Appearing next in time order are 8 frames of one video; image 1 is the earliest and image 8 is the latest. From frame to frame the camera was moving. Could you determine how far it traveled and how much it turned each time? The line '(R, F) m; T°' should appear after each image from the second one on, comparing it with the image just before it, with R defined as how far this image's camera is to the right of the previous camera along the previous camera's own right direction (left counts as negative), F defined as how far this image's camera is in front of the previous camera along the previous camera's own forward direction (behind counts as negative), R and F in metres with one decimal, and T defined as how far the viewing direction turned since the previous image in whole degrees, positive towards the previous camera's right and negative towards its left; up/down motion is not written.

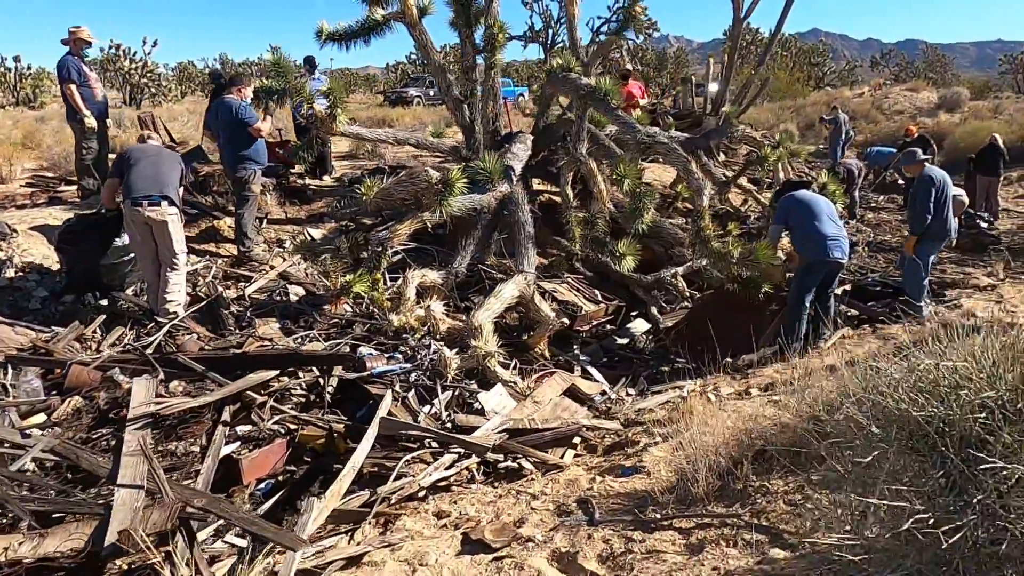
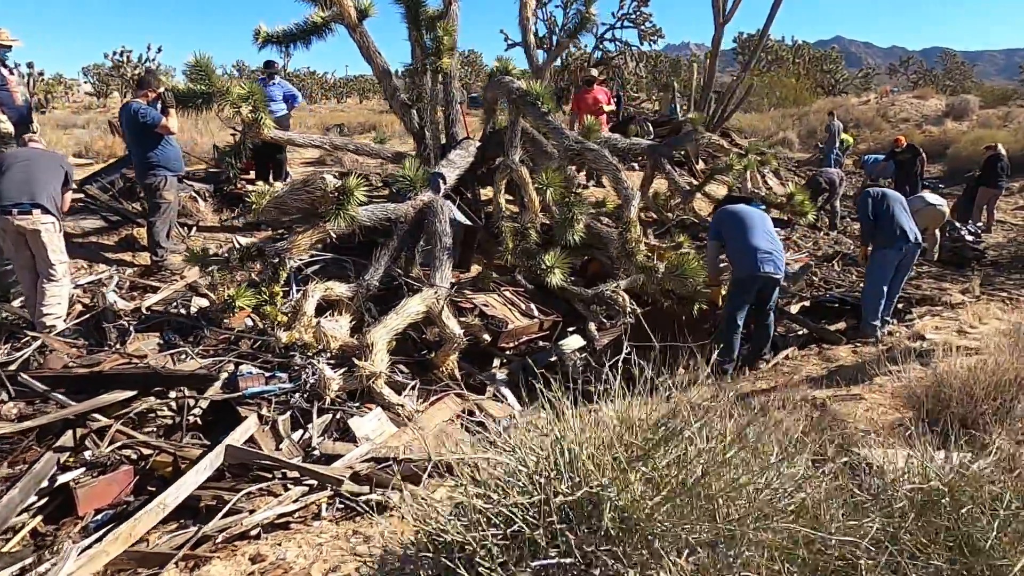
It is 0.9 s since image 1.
(+0.9, +0.3) m; -2°
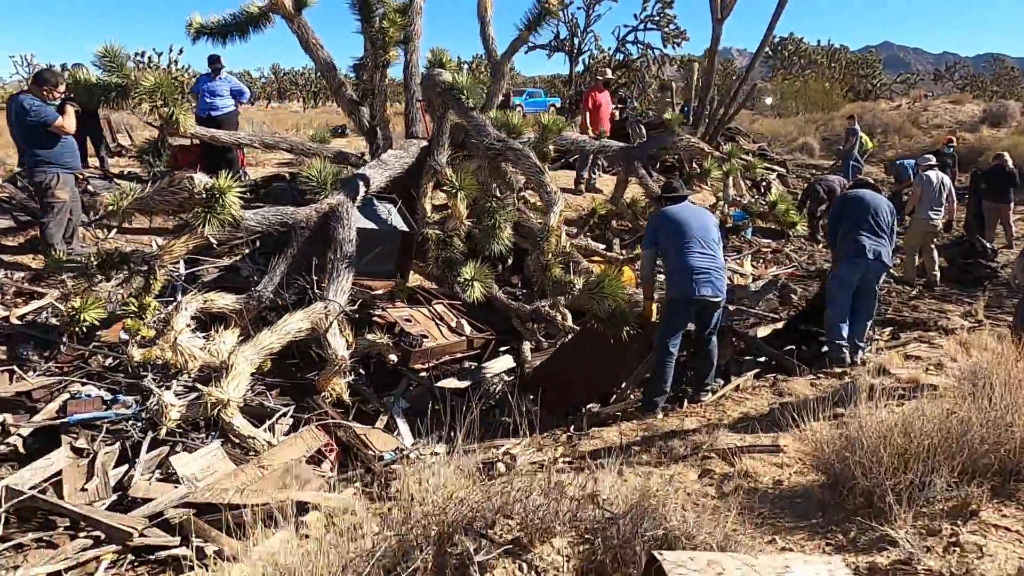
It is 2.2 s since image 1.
(+1.0, +0.6) m; -3°
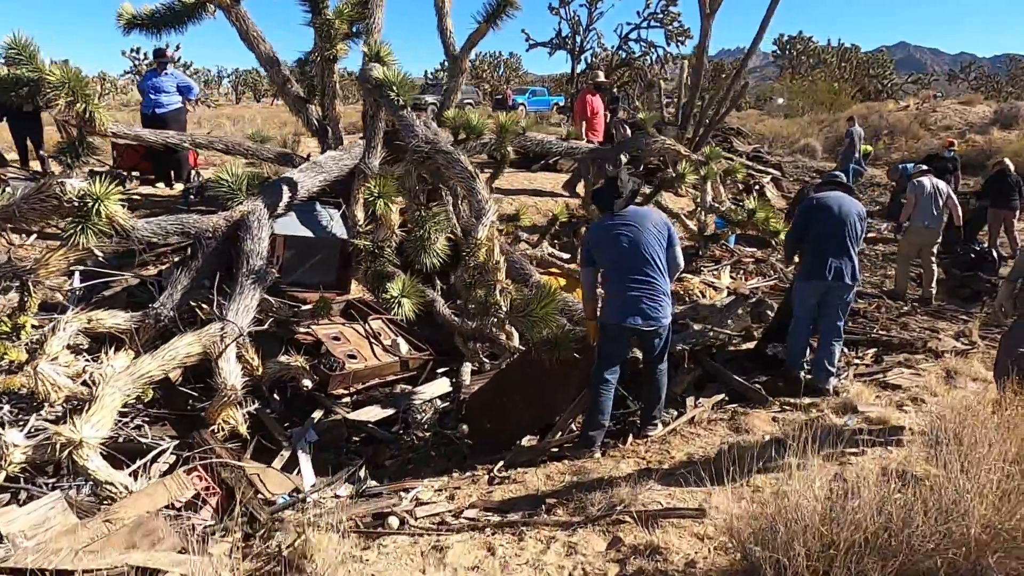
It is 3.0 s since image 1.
(+0.6, +0.5) m; -1°
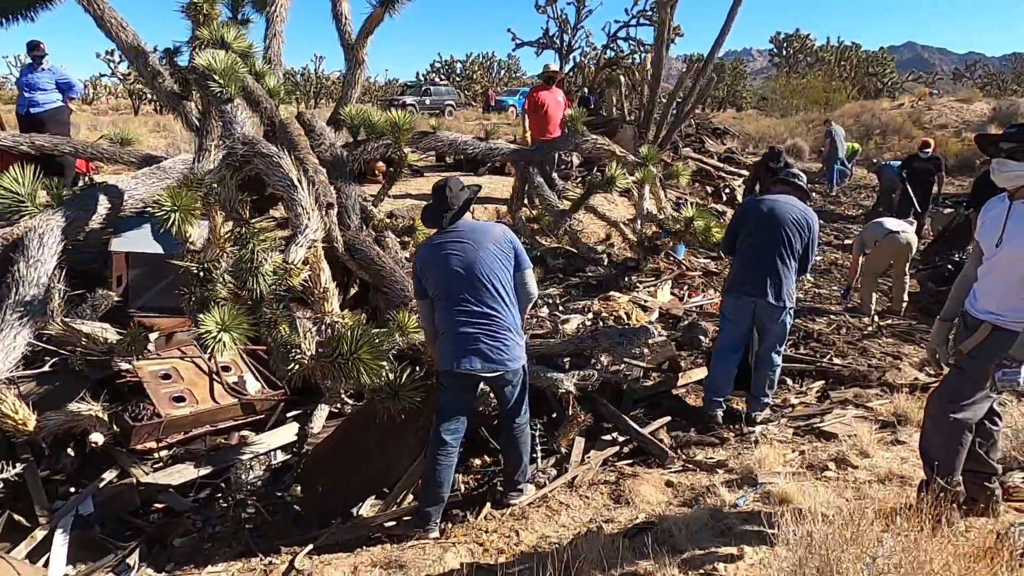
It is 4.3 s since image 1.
(+1.0, +0.9) m; -1°
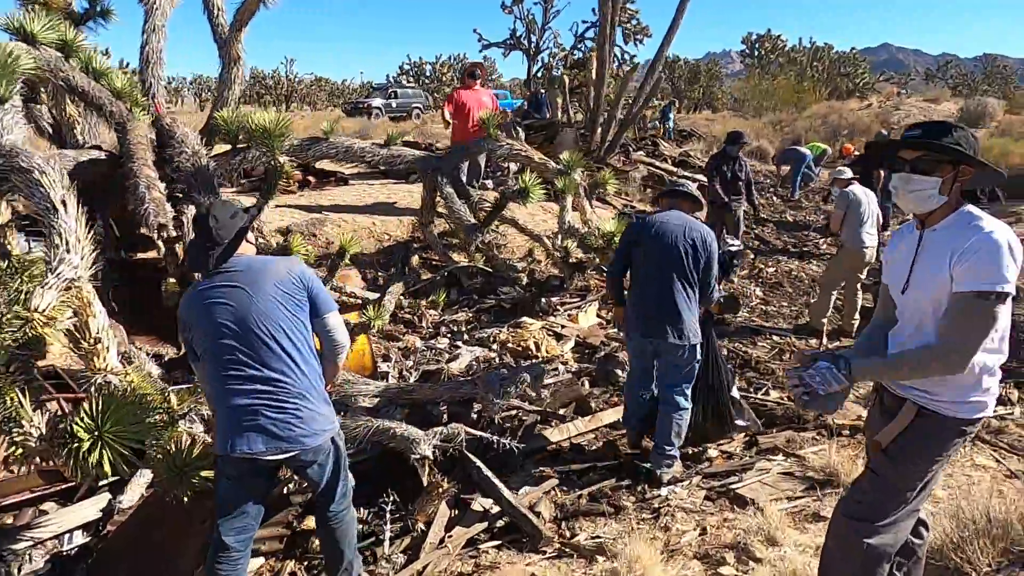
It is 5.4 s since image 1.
(+0.7, +0.7) m; +1°
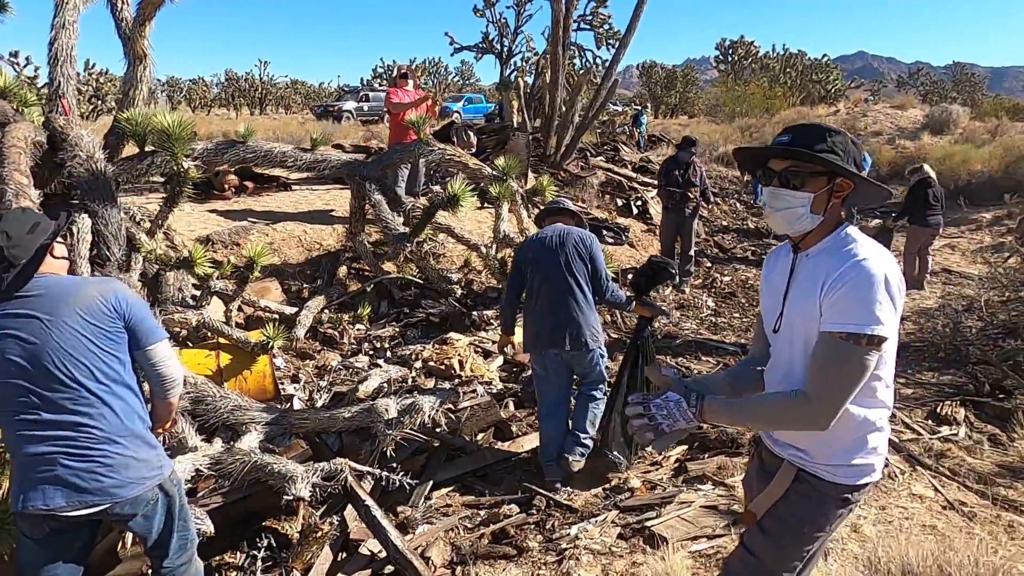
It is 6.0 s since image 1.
(+0.4, +0.3) m; +2°
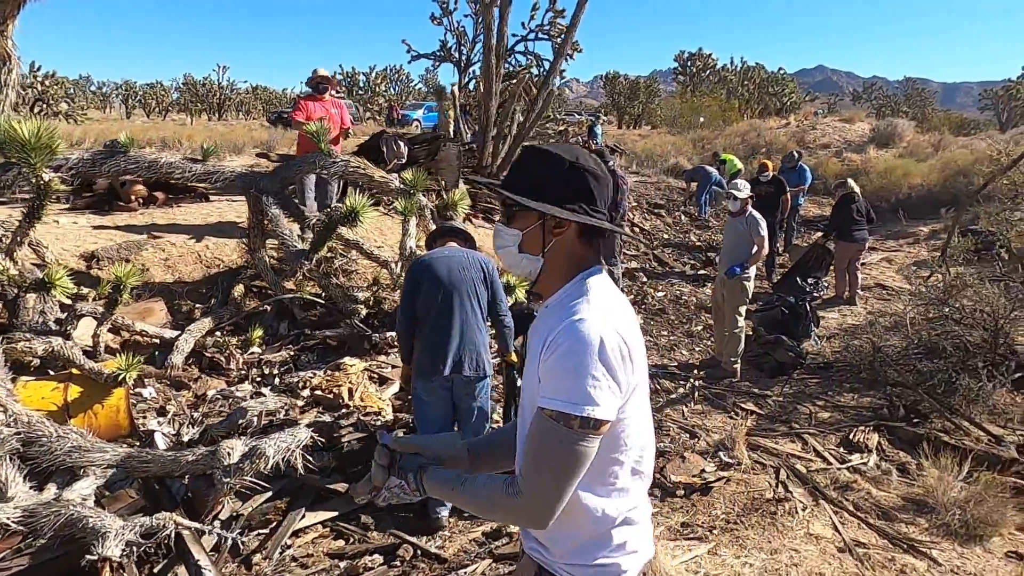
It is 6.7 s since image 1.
(+0.5, +0.3) m; +3°
